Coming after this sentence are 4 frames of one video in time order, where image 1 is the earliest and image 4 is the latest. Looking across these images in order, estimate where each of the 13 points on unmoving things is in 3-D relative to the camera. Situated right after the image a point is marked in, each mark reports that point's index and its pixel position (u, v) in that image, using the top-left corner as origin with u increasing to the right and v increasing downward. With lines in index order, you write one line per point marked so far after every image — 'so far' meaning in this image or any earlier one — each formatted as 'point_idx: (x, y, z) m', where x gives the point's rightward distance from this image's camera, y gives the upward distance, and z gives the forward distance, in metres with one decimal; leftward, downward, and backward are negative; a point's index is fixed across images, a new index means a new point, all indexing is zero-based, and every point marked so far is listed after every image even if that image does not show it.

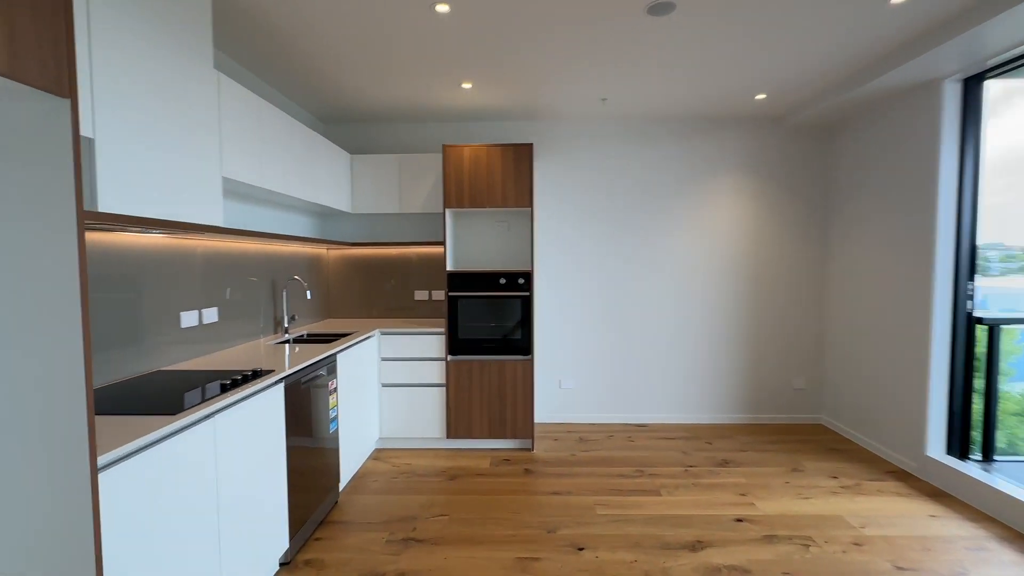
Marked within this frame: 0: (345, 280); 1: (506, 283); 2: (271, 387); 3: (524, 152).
0: (-1.5, +0.1, +4.1) m
1: (0.0, 0.0, +3.4) m
2: (-1.1, -0.4, +2.1) m
3: (+0.1, +1.0, +3.3) m
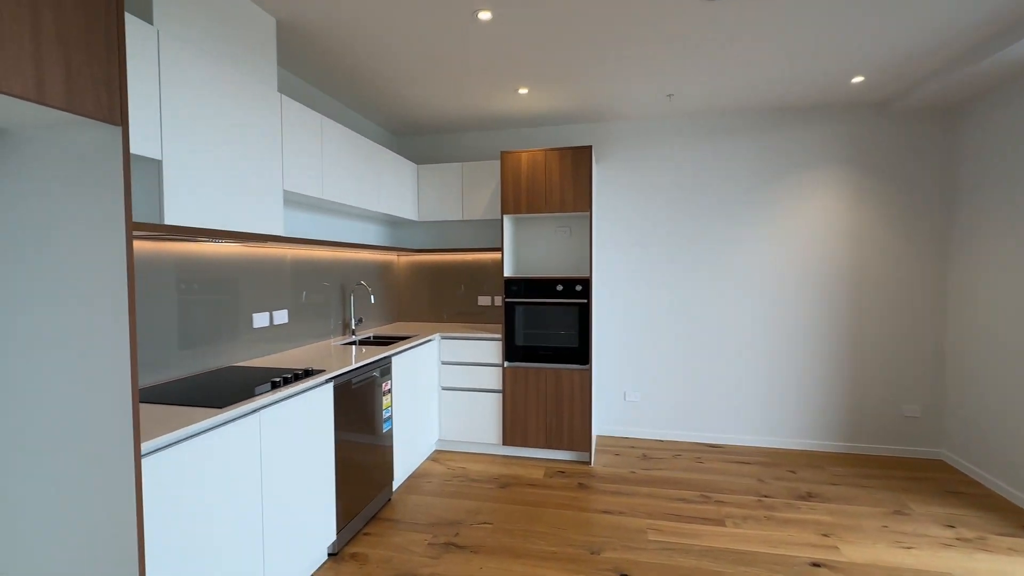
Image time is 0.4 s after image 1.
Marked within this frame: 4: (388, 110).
0: (-0.9, 0.0, +4.3) m
1: (+0.4, 0.0, +3.3) m
2: (-0.9, -0.5, +2.2) m
3: (+0.5, +0.9, +3.2) m
4: (-1.0, +1.4, +3.7) m
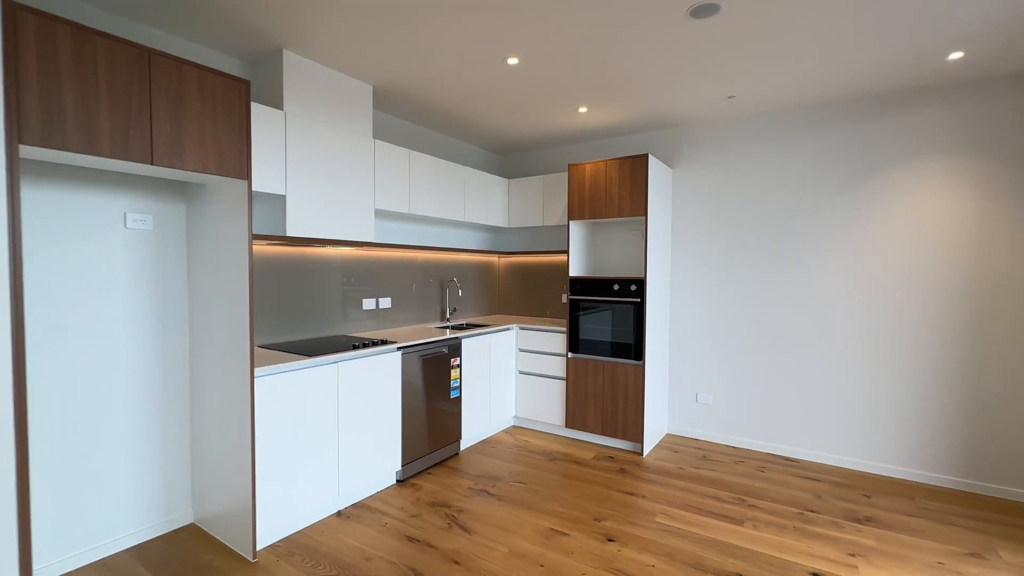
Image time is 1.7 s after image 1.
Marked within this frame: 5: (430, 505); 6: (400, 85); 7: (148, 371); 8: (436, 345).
0: (0.0, 0.0, +4.9) m
1: (+0.8, 0.0, +3.6) m
2: (-0.8, -0.4, +3.0) m
3: (+0.9, +0.9, +3.5) m
4: (-0.3, +1.4, +4.4) m
5: (-0.5, -1.3, +2.8) m
6: (-0.8, +1.4, +3.2) m
7: (-1.9, -0.4, +2.4) m
8: (-0.5, -0.4, +3.3) m
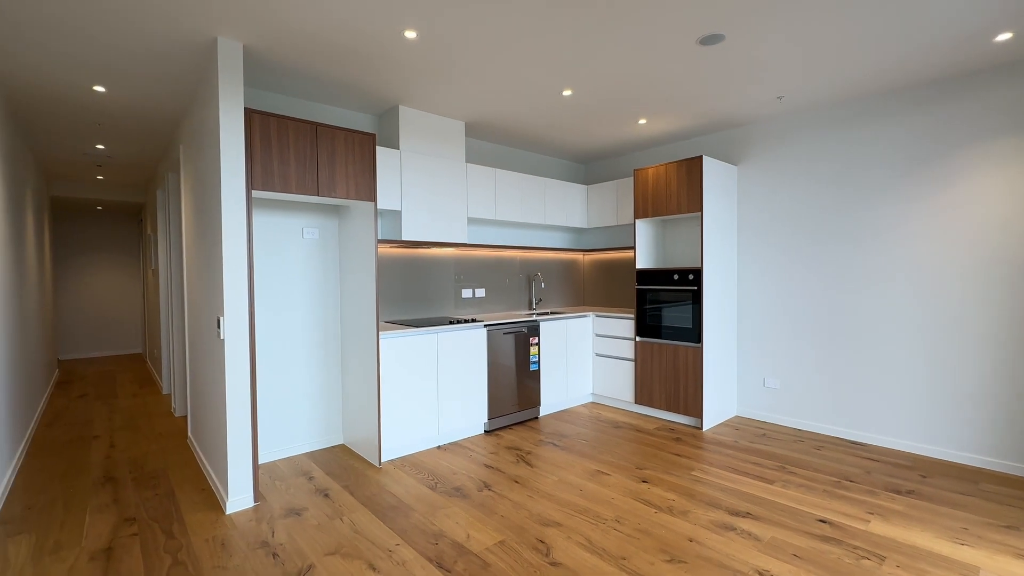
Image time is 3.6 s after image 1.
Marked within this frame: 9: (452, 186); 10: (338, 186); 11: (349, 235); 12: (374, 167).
0: (+1.0, +0.1, +5.5) m
1: (+1.4, +0.1, +4.0) m
2: (-0.3, -0.3, +3.8) m
3: (+1.5, +1.0, +3.8) m
4: (+0.6, +1.5, +5.0) m
5: (0.0, -1.2, +3.6) m
6: (-0.2, +1.5, +4.1) m
7: (-1.5, -0.4, +3.5) m
8: (0.0, -0.3, +4.1) m
9: (-0.5, +0.8, +3.9) m
10: (-1.1, +0.7, +3.0) m
11: (-1.2, +0.4, +3.5) m
12: (-0.9, +0.8, +3.2) m
